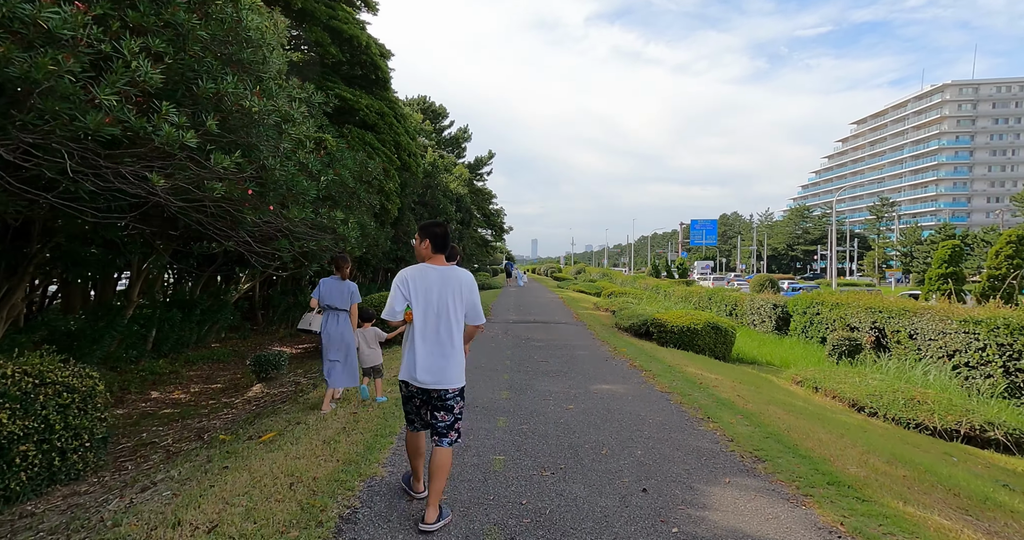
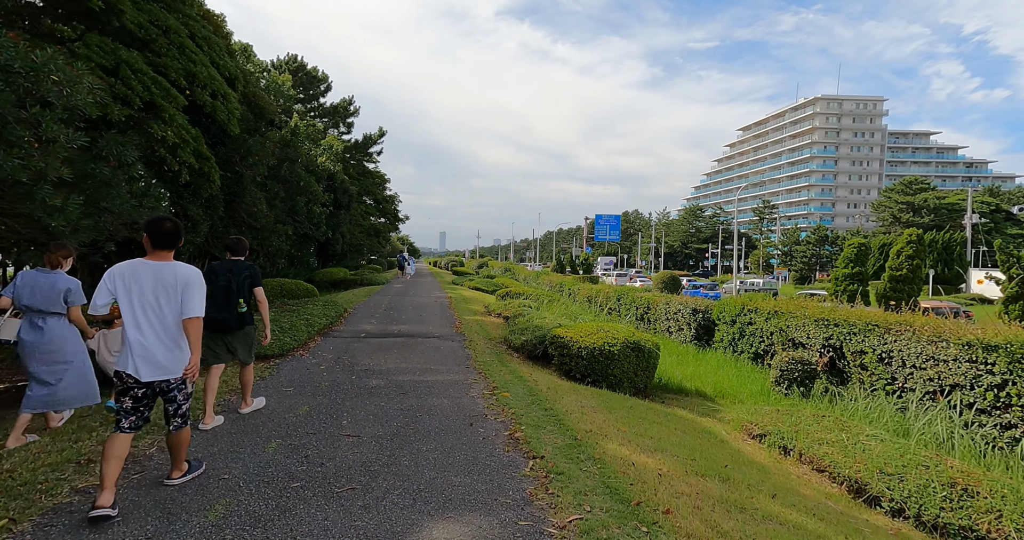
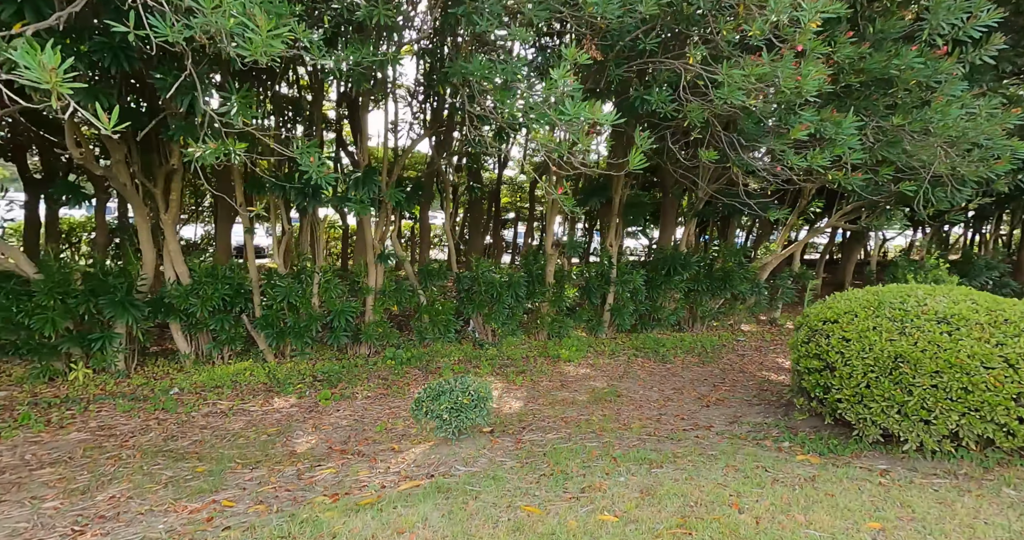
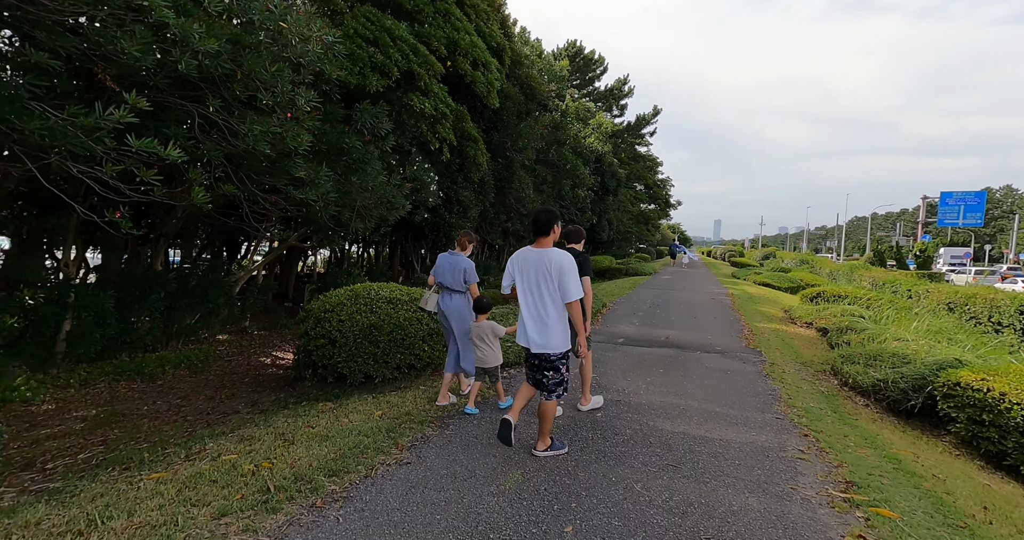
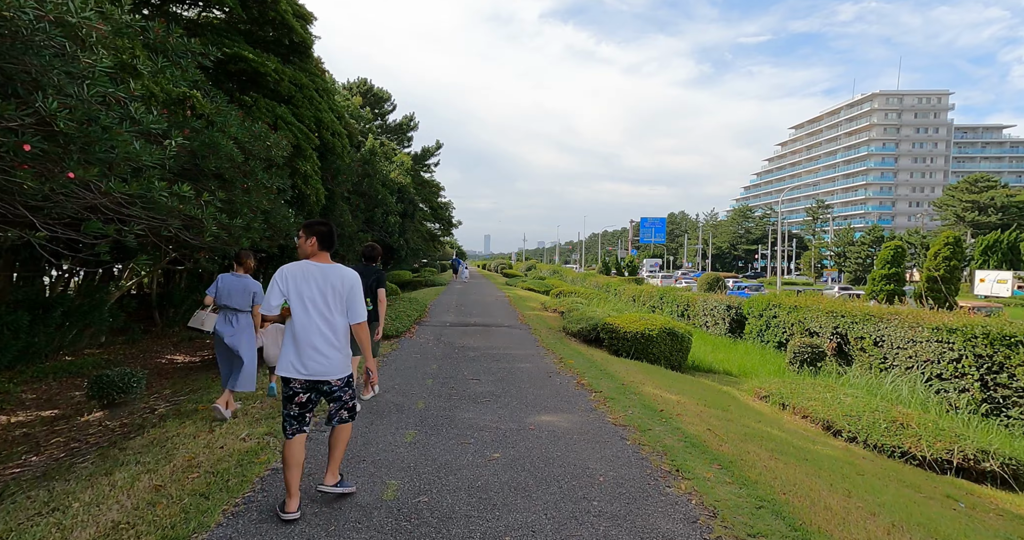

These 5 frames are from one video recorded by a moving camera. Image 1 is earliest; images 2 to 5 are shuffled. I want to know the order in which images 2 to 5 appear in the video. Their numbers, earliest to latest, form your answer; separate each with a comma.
5, 2, 4, 3
